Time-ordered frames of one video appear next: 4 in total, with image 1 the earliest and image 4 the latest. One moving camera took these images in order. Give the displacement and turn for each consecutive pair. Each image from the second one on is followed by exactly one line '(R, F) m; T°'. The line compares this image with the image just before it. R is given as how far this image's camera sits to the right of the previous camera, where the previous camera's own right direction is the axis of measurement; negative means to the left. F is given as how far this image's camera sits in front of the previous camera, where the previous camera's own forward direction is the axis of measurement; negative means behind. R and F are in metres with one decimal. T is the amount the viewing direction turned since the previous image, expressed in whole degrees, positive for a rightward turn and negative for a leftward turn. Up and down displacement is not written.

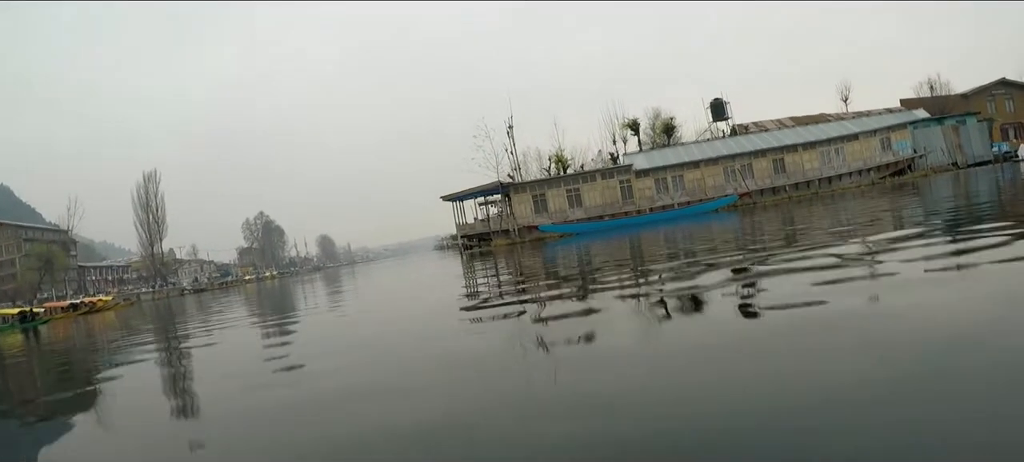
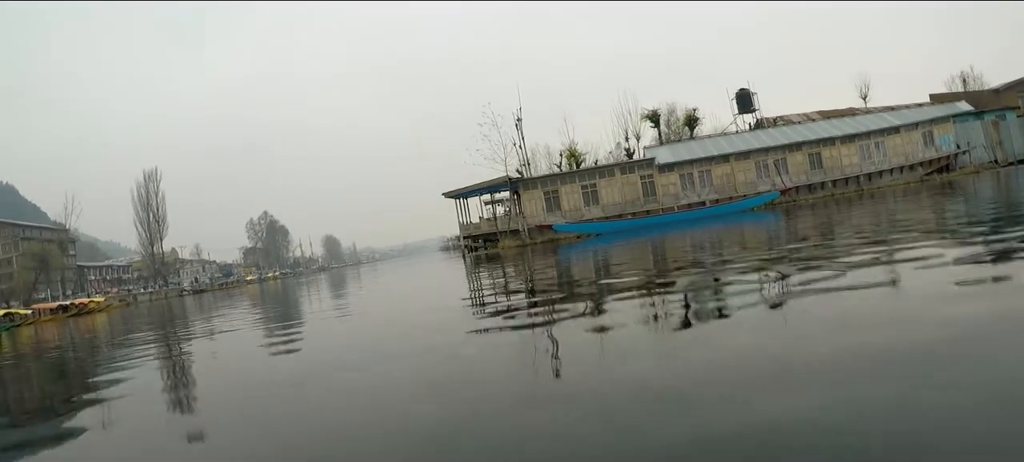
(0.0, +1.0) m; -1°
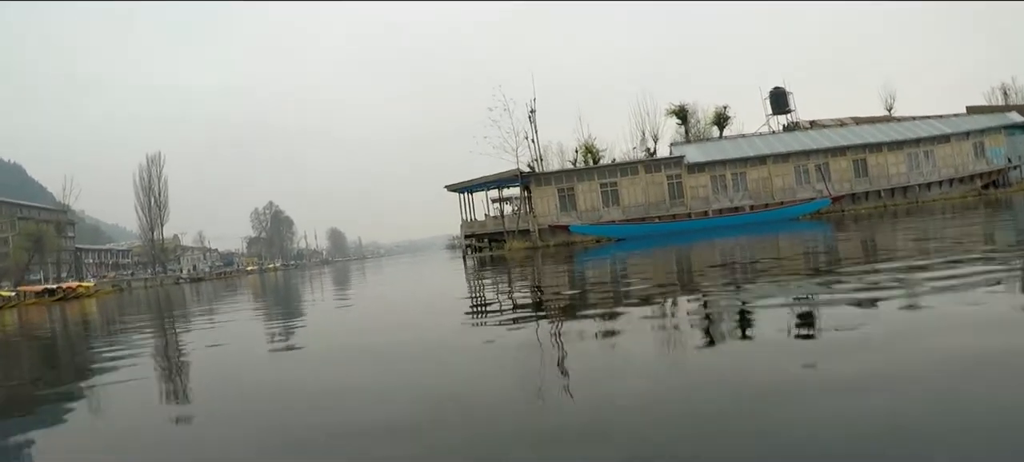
(0.0, +0.9) m; -1°
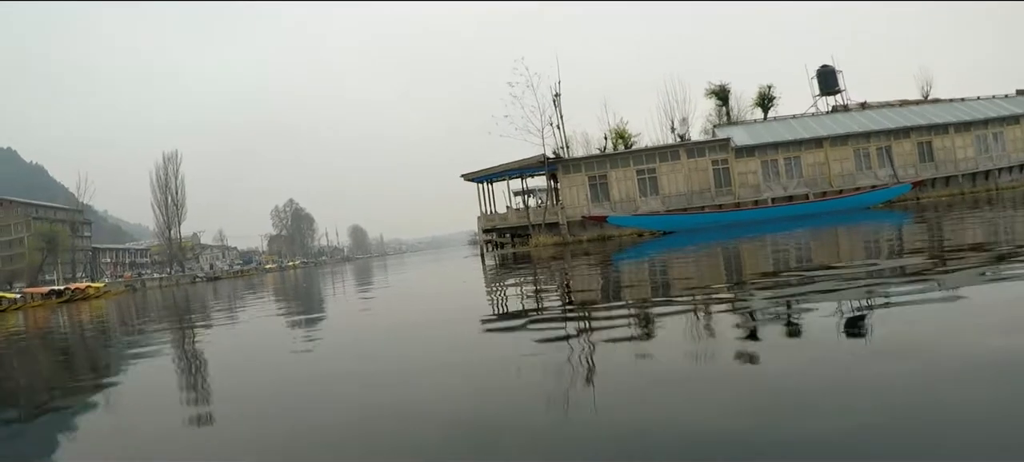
(-0.1, +0.8) m; -2°
